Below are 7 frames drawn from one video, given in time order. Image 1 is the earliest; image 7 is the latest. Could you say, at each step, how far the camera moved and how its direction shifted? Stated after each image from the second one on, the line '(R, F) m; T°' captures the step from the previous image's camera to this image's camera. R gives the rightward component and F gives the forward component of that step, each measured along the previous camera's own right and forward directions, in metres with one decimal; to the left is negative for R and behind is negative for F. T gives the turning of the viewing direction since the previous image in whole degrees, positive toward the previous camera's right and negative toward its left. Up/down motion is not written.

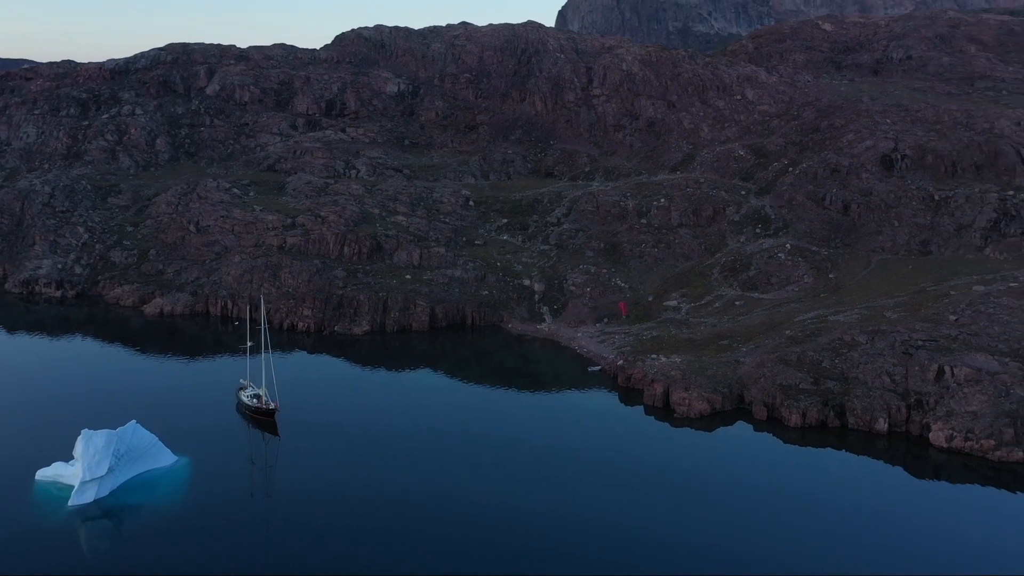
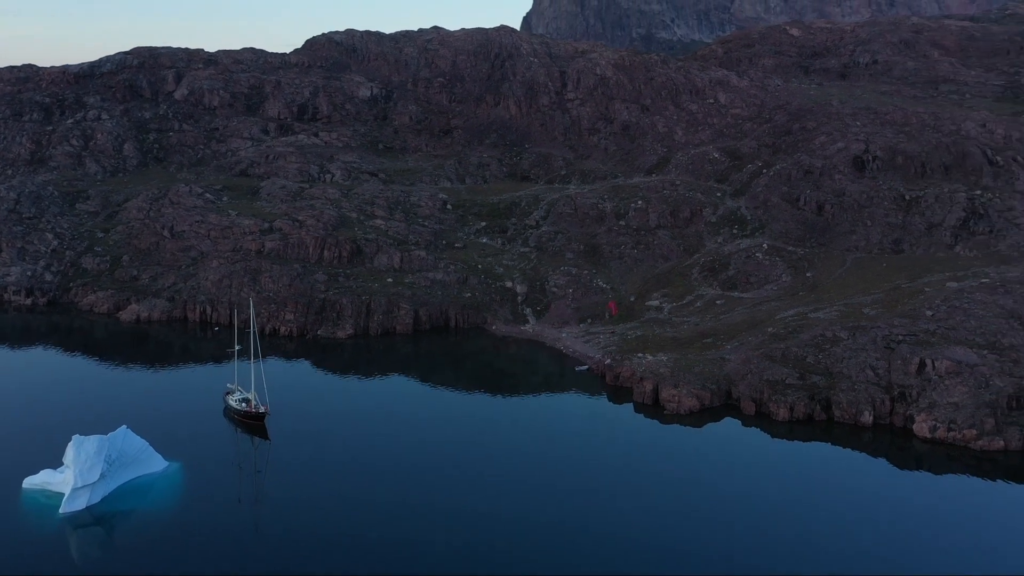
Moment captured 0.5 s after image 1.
(-1.9, -0.2) m; +2°
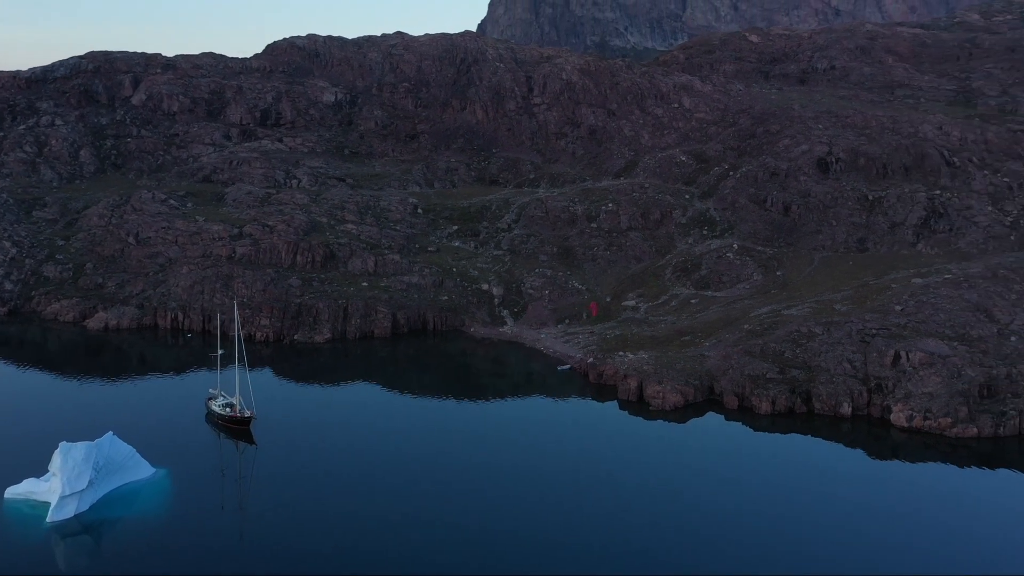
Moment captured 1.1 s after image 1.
(-2.4, -0.2) m; +3°
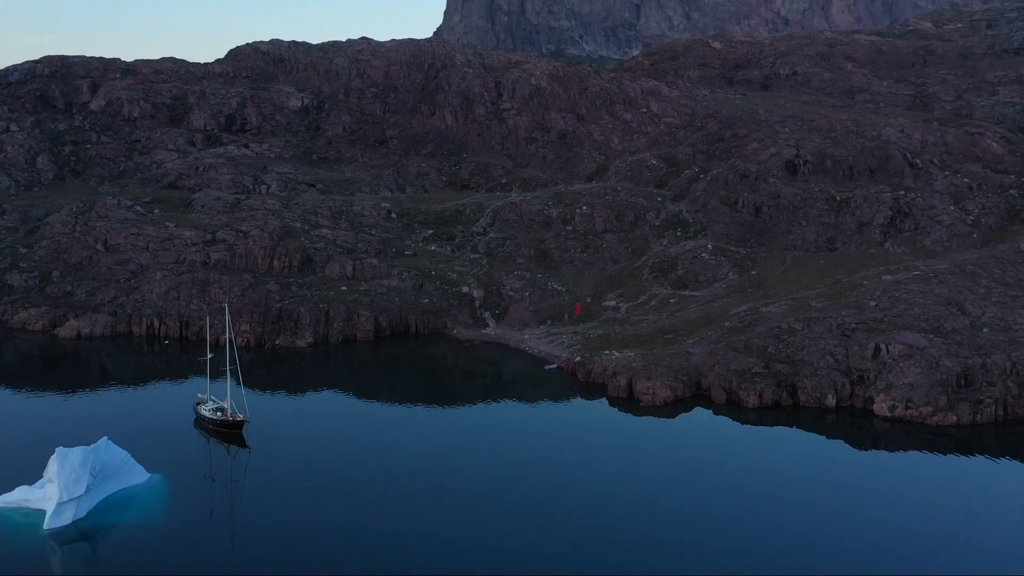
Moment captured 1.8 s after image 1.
(-2.9, -0.4) m; +3°
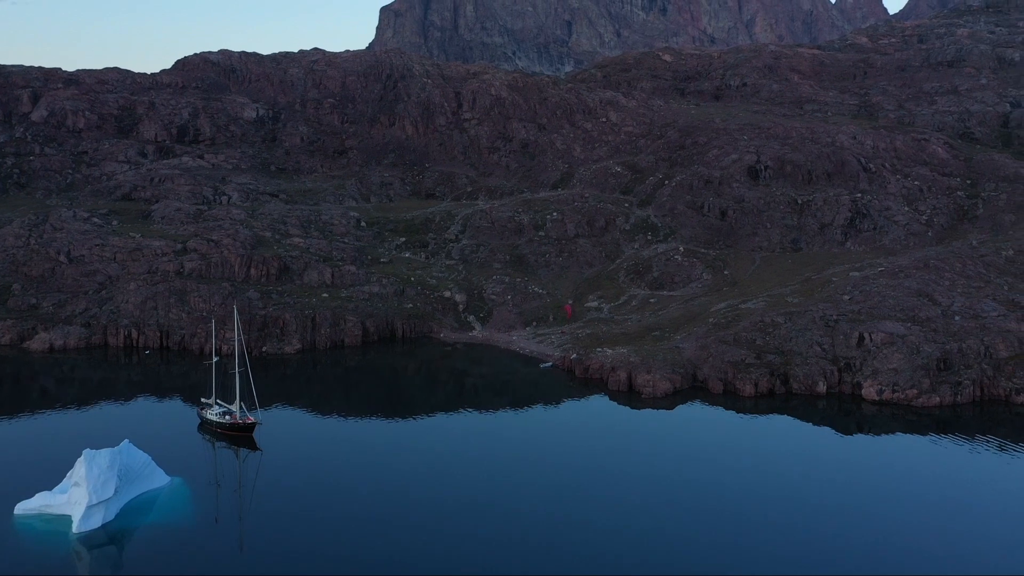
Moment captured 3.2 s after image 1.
(-6.1, -1.1) m; +5°
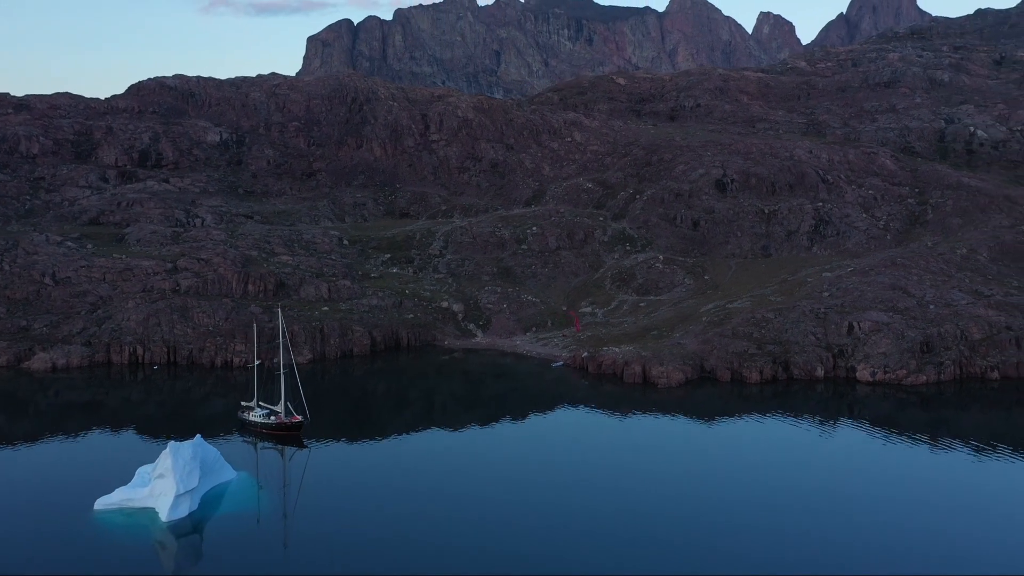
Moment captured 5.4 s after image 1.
(-8.6, -3.7) m; +5°
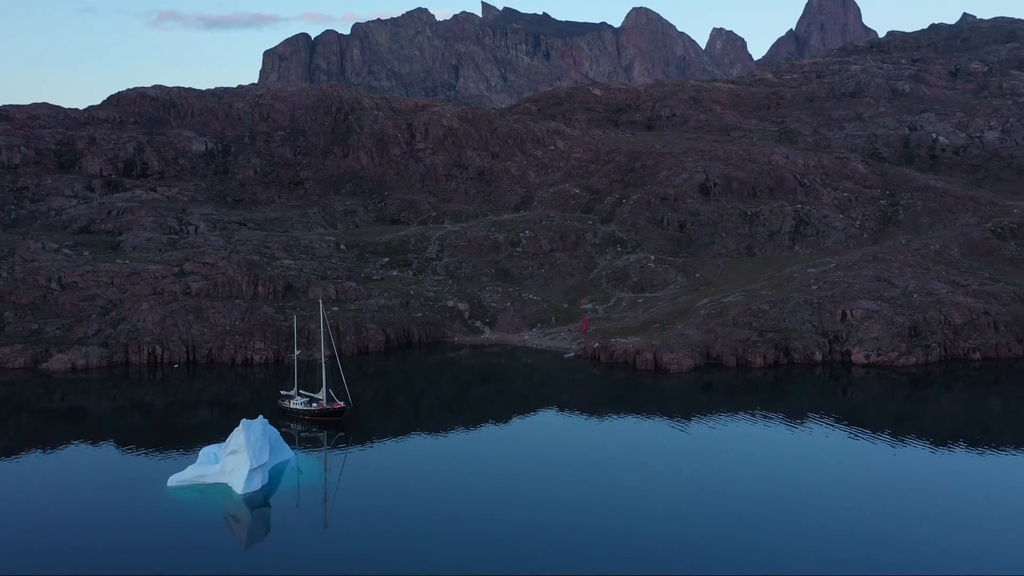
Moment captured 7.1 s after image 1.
(-6.2, -4.2) m; +3°
